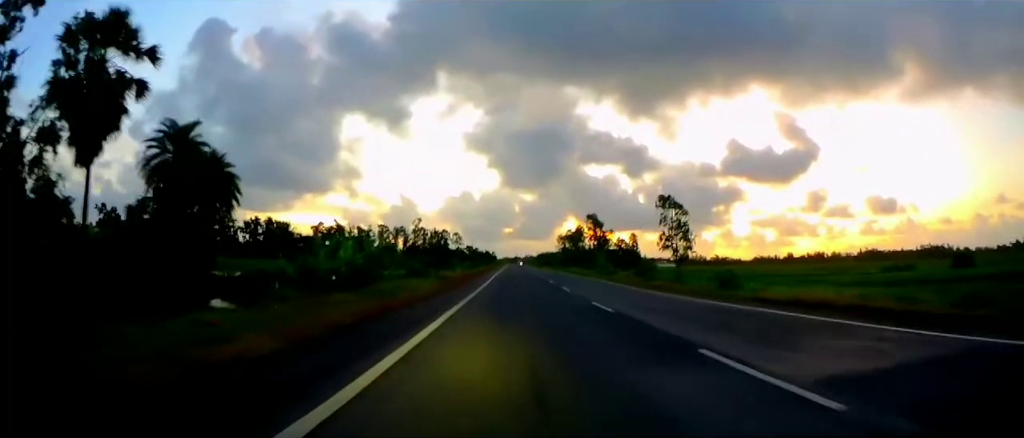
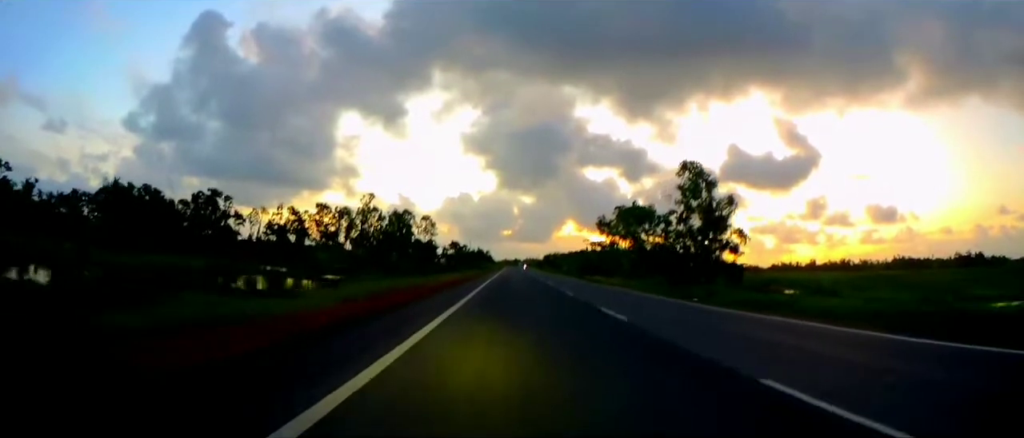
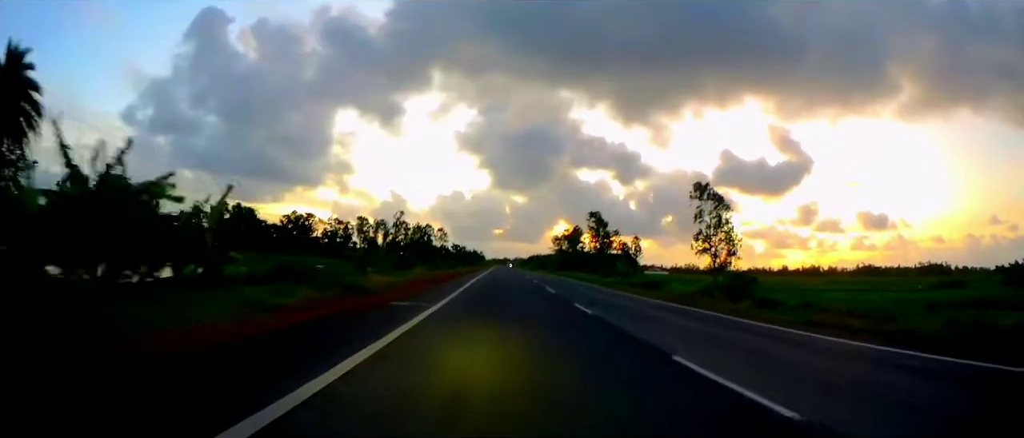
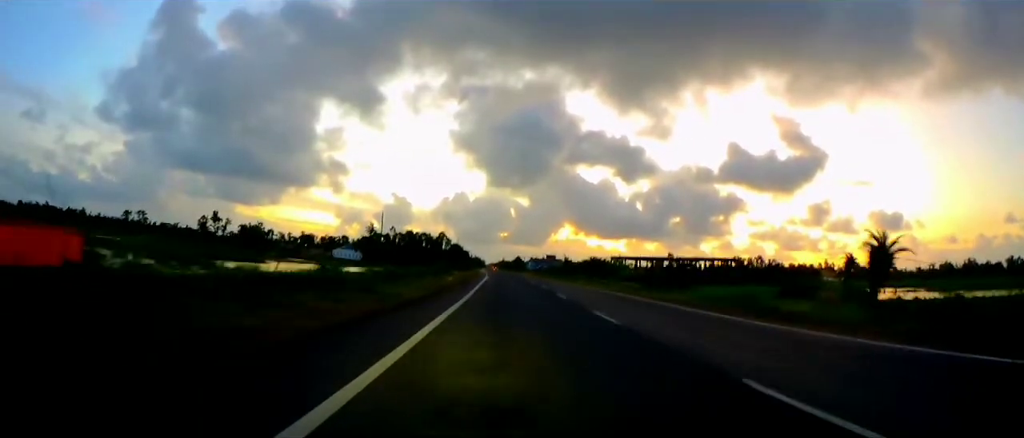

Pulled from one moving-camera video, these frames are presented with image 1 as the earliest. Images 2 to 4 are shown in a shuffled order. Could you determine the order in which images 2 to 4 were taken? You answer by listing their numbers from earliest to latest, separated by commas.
3, 2, 4
